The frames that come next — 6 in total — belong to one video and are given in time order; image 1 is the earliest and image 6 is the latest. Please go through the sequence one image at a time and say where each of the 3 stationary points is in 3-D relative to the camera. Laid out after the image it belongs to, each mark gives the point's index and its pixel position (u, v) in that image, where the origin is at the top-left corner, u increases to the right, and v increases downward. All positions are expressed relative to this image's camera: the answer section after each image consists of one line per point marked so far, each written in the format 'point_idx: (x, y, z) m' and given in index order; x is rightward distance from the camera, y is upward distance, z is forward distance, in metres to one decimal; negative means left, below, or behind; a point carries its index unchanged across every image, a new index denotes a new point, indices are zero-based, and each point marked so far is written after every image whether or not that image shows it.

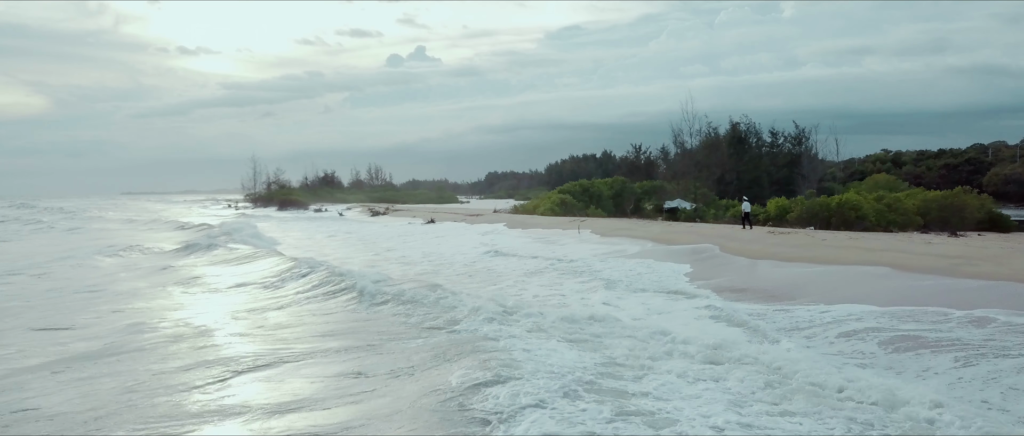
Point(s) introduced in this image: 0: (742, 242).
0: (+5.0, -0.5, +14.2) m
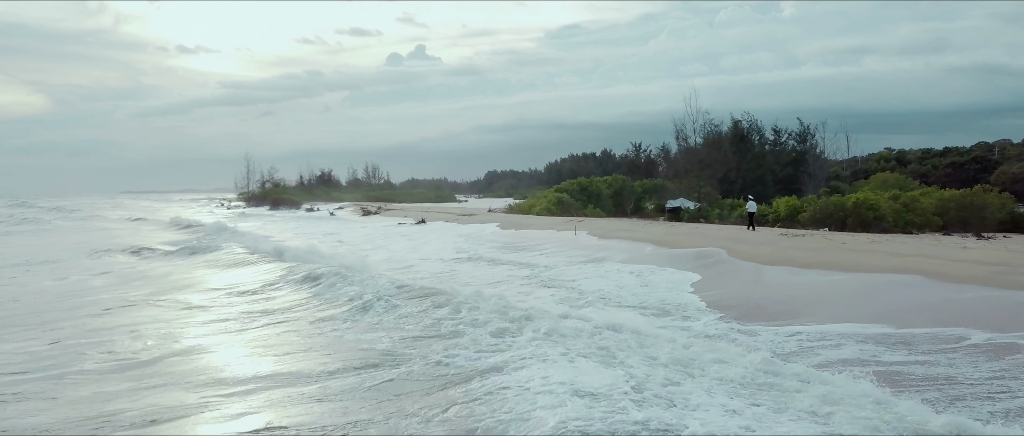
0: (+4.7, -0.5, +13.0) m
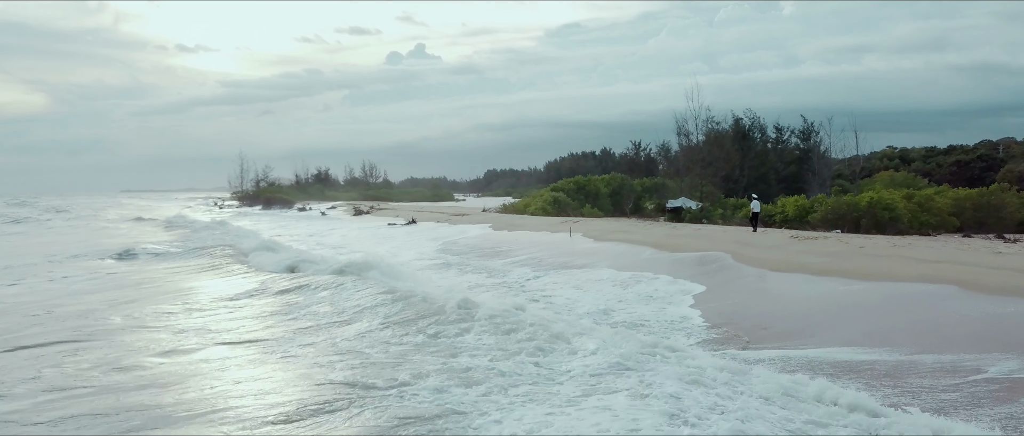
0: (+4.5, -0.6, +12.0) m
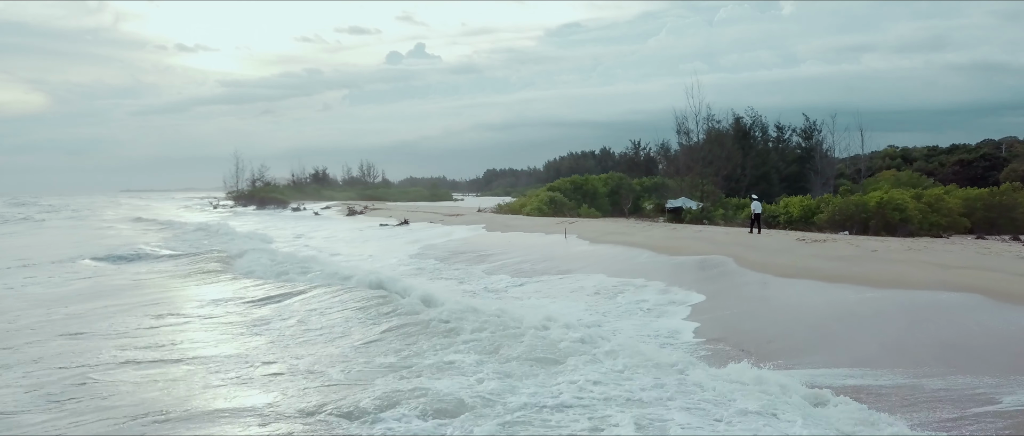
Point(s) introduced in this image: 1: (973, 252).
0: (+4.4, -0.6, +11.3) m
1: (+6.7, -0.5, +9.7) m
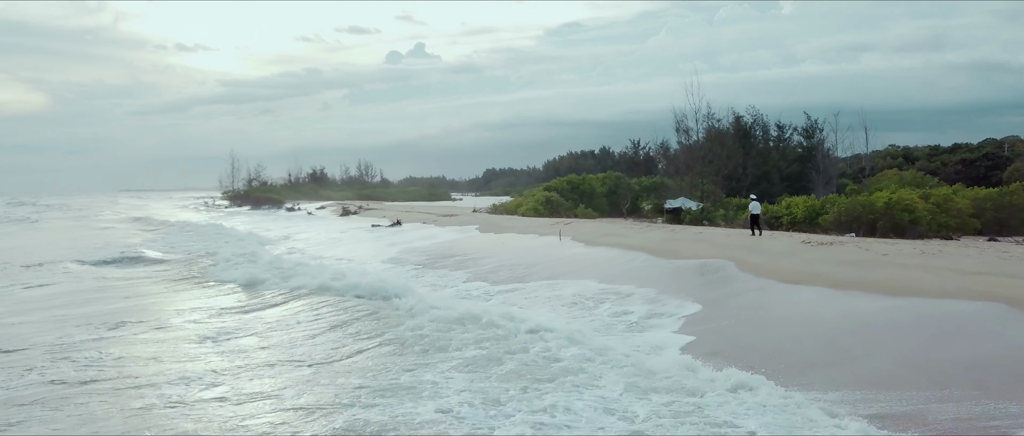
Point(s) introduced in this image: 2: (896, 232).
0: (+4.2, -0.6, +10.7) m
1: (+6.6, -0.5, +9.0) m
2: (+8.1, -0.3, +14.0) m
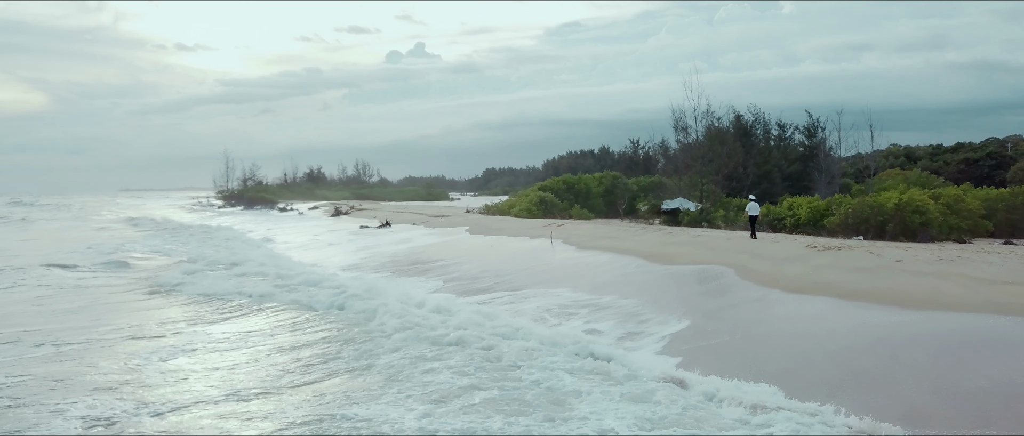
0: (+3.9, -0.7, +10.0) m
1: (+6.3, -0.5, +8.3) m
2: (+7.8, -0.3, +13.2) m
